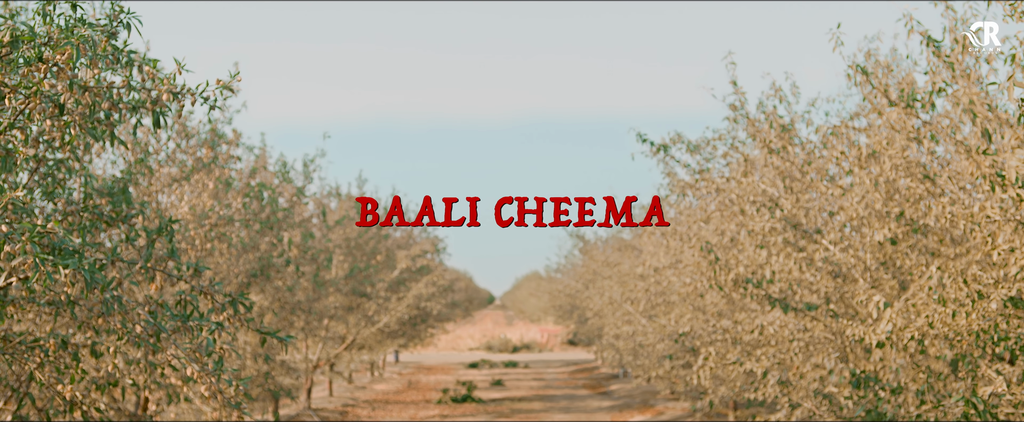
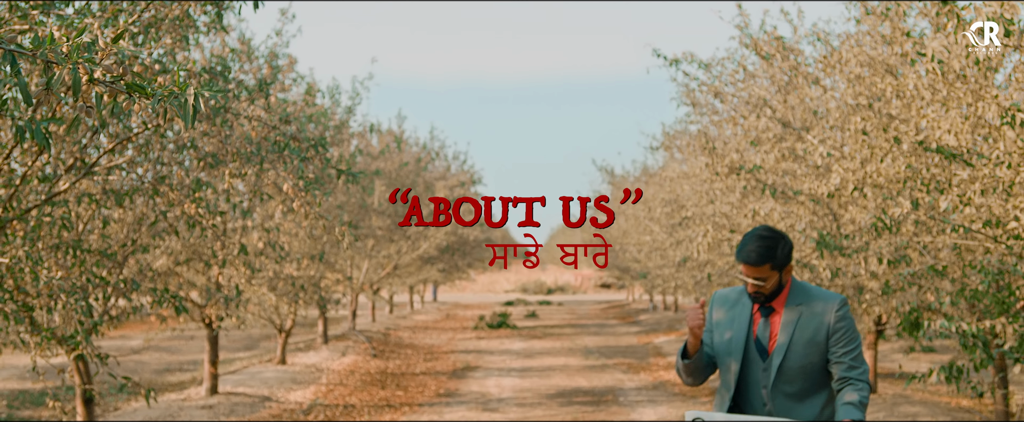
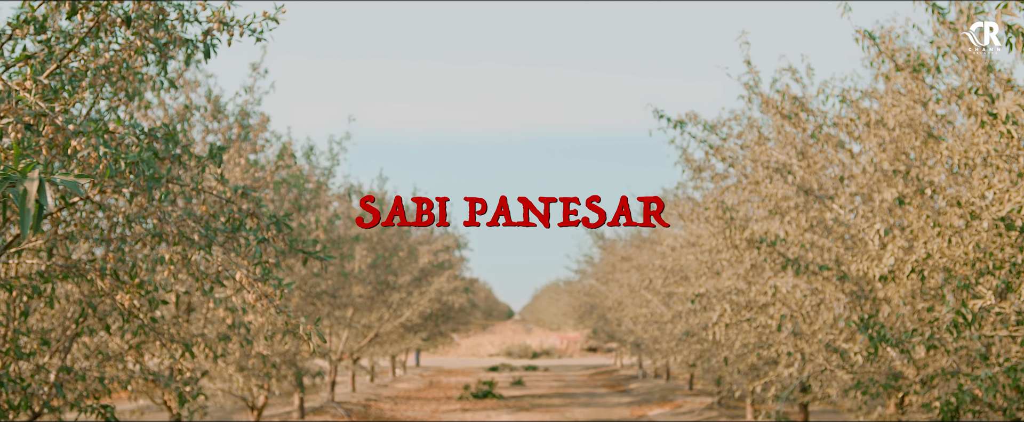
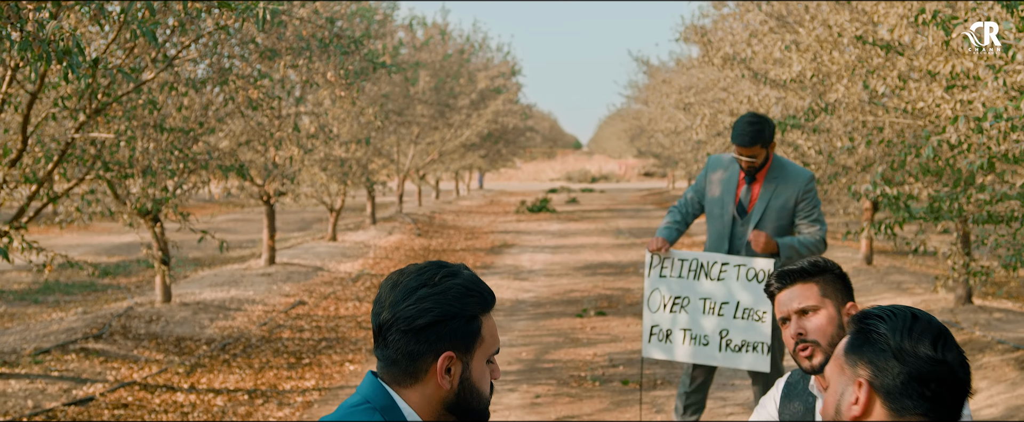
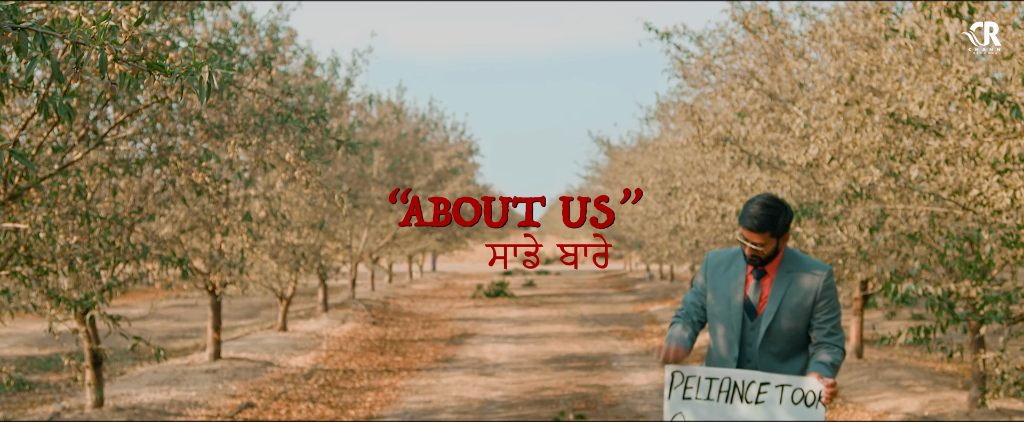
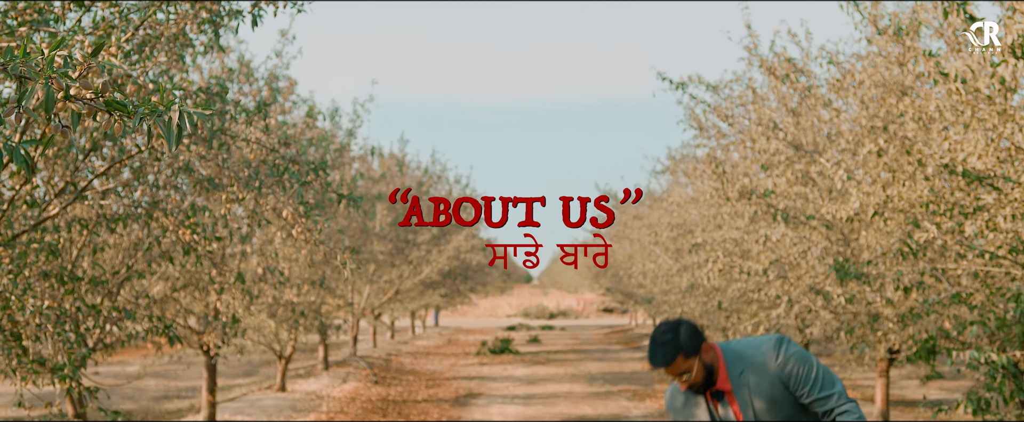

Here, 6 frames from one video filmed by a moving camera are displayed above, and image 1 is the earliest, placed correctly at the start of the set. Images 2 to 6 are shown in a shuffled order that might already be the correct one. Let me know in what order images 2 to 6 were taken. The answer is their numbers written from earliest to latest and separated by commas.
3, 6, 2, 5, 4
